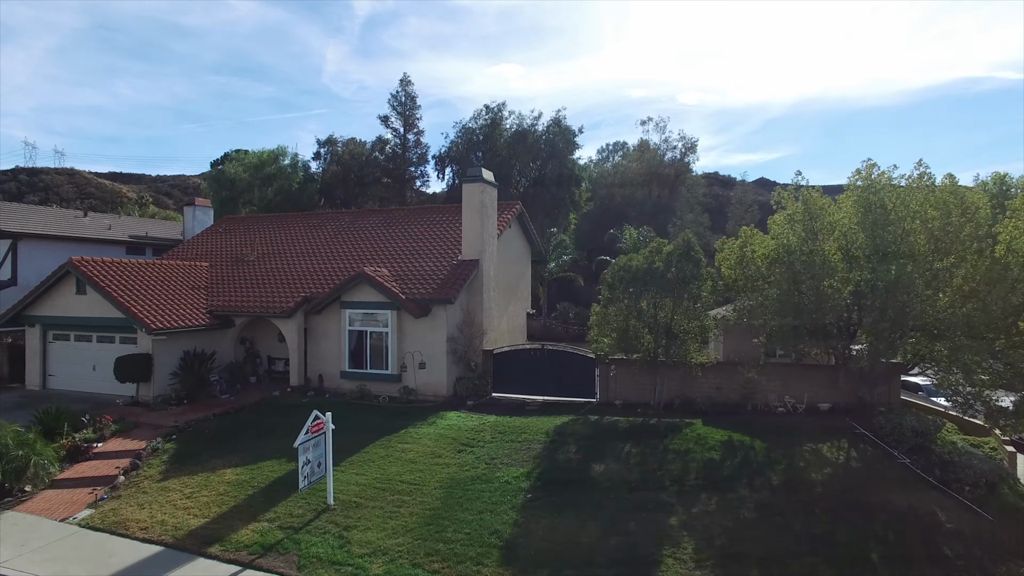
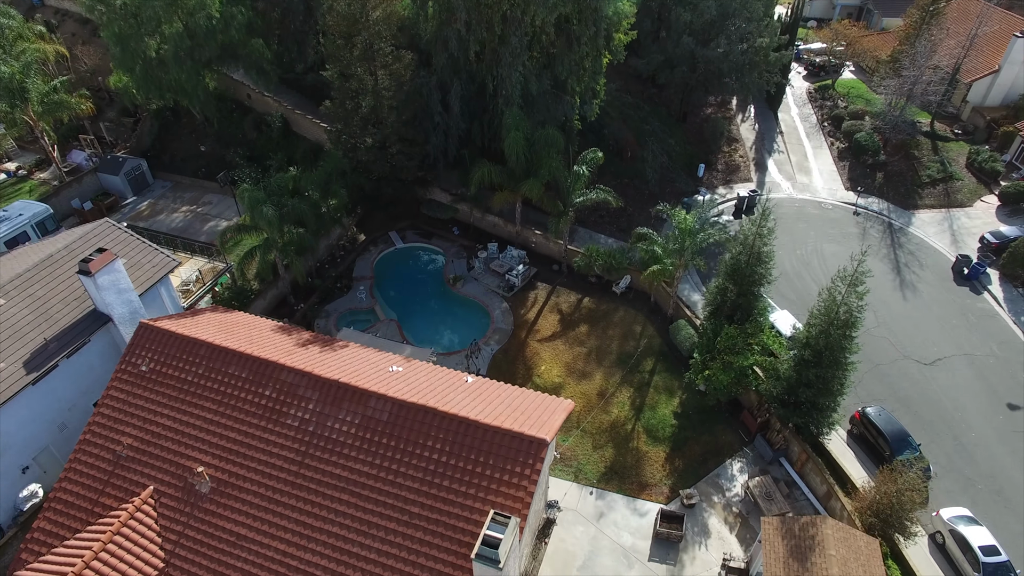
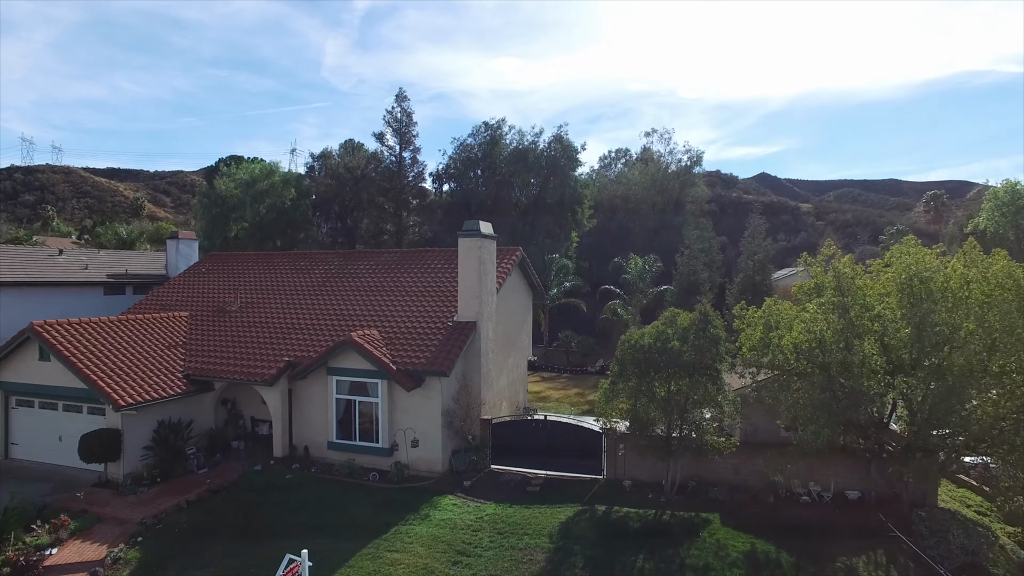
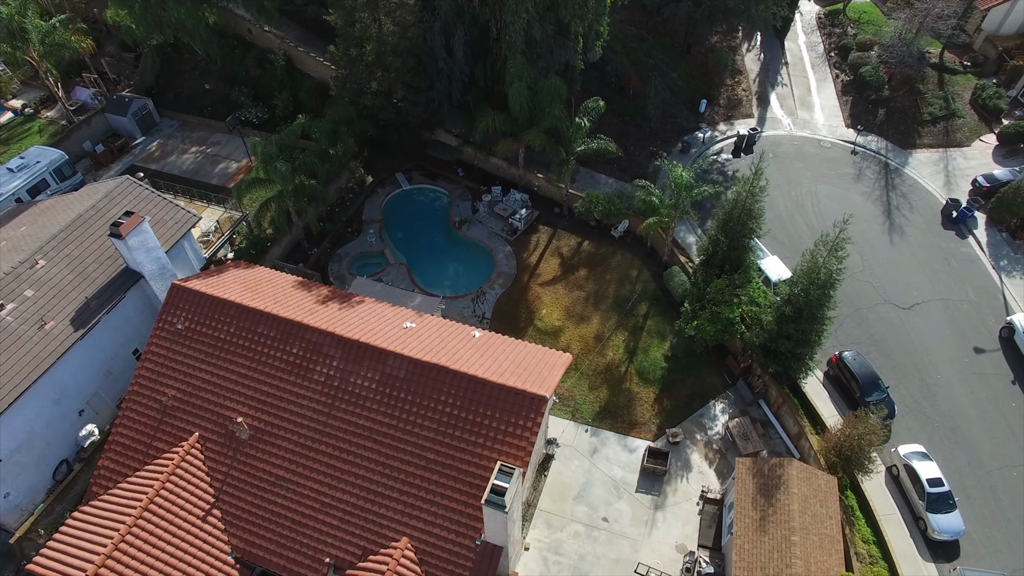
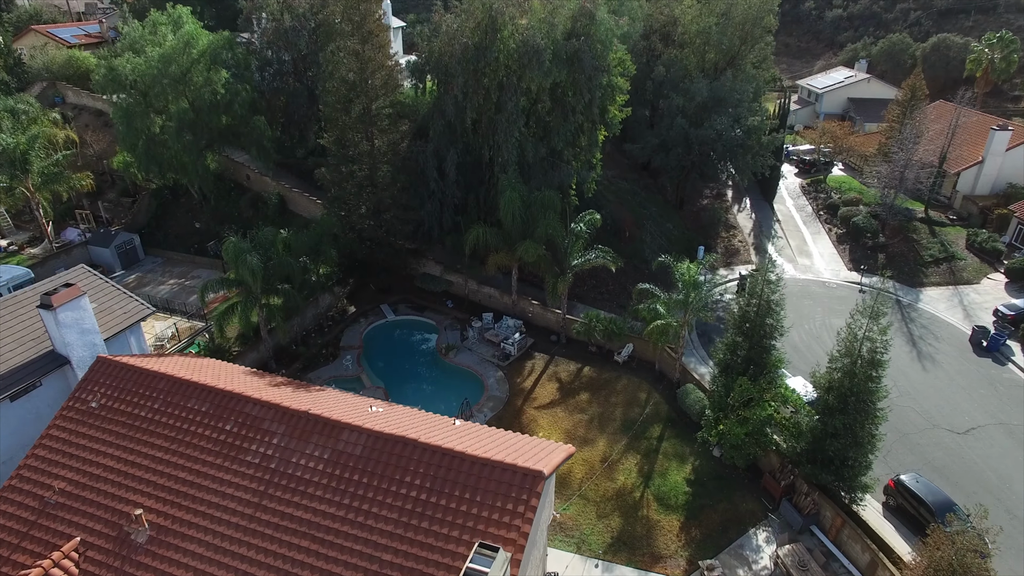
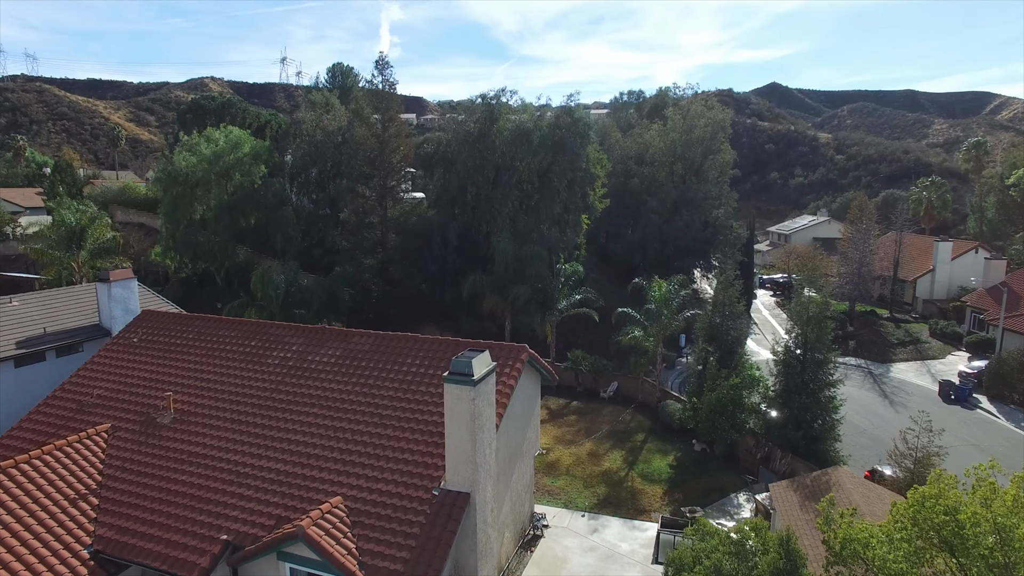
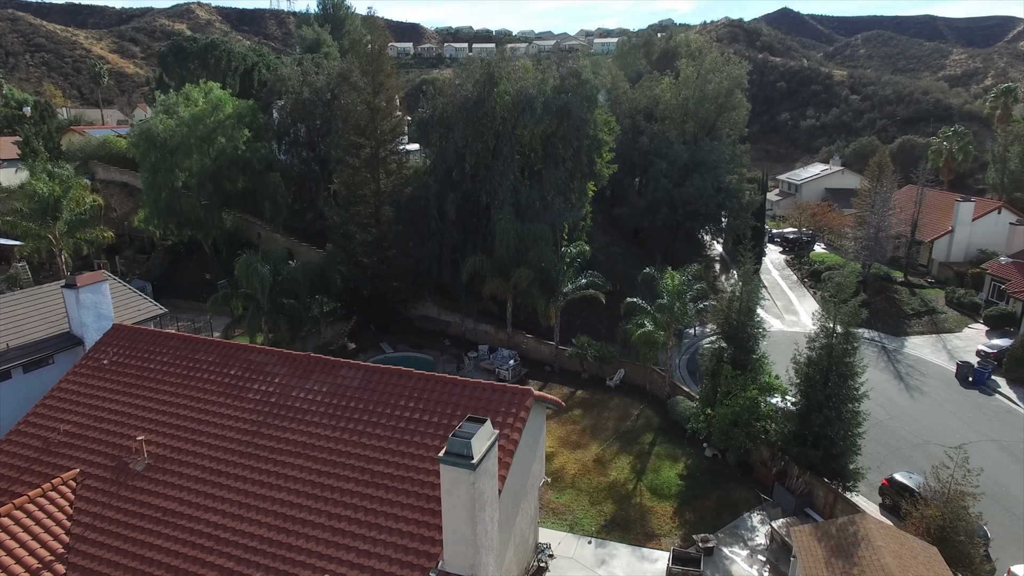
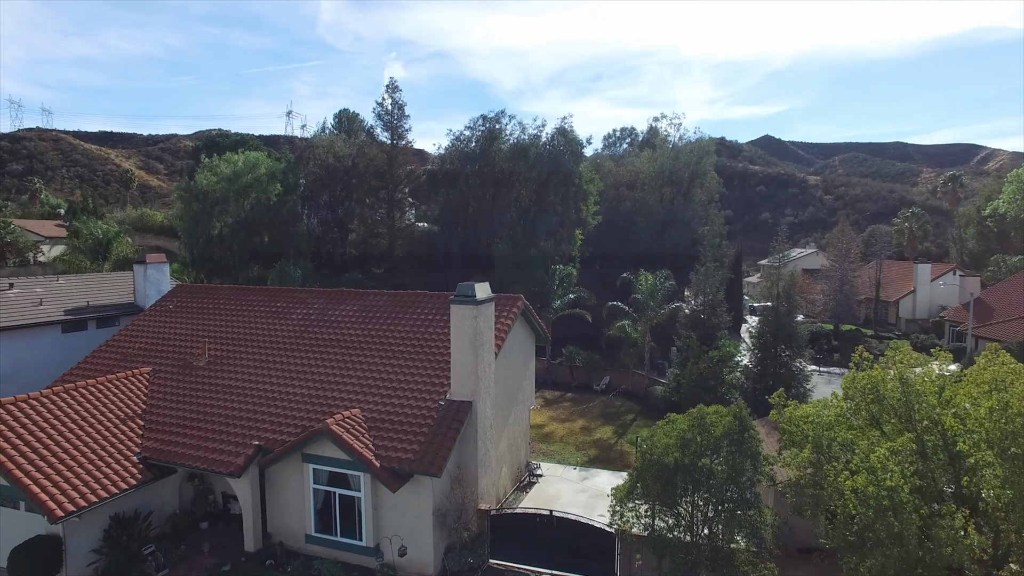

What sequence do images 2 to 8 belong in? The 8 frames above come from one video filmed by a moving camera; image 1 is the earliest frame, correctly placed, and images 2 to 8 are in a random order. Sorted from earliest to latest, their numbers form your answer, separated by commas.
3, 8, 6, 7, 5, 2, 4
